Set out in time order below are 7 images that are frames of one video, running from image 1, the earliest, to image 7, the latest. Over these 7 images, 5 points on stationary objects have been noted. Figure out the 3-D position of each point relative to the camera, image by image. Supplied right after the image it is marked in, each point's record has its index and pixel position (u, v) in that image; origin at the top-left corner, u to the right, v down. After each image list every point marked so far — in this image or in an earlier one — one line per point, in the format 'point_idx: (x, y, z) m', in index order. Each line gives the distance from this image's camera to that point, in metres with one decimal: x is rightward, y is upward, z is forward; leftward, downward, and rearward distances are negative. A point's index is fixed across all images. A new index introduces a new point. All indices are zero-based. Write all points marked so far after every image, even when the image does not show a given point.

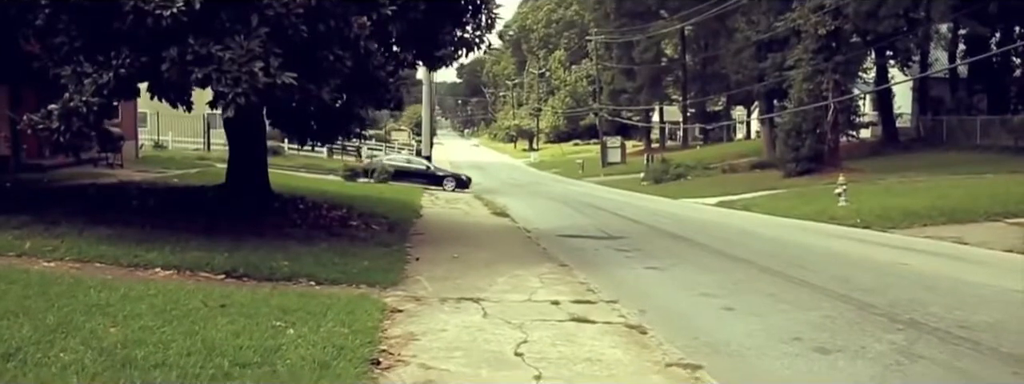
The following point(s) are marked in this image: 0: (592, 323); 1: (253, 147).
0: (+0.8, -1.2, +10.4) m
1: (-4.0, +0.8, +17.4) m
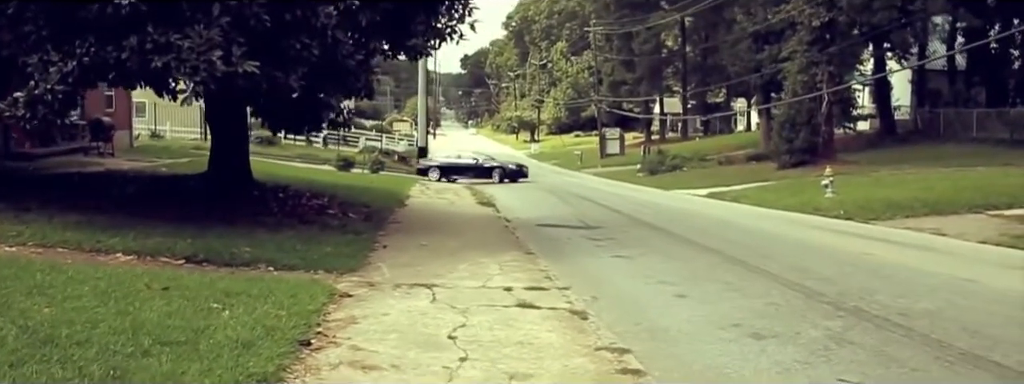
0: (+0.2, -1.1, +10.6) m
1: (-4.4, +1.0, +17.7) m
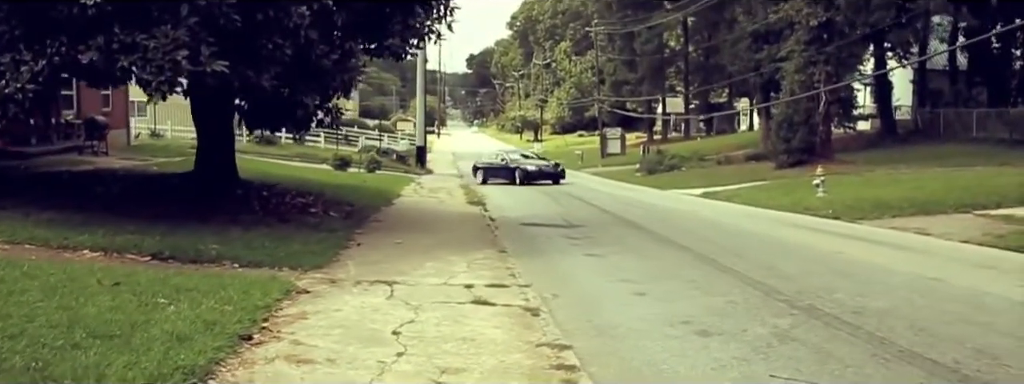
0: (-0.2, -1.1, +10.7) m
1: (-4.8, +1.0, +17.8) m
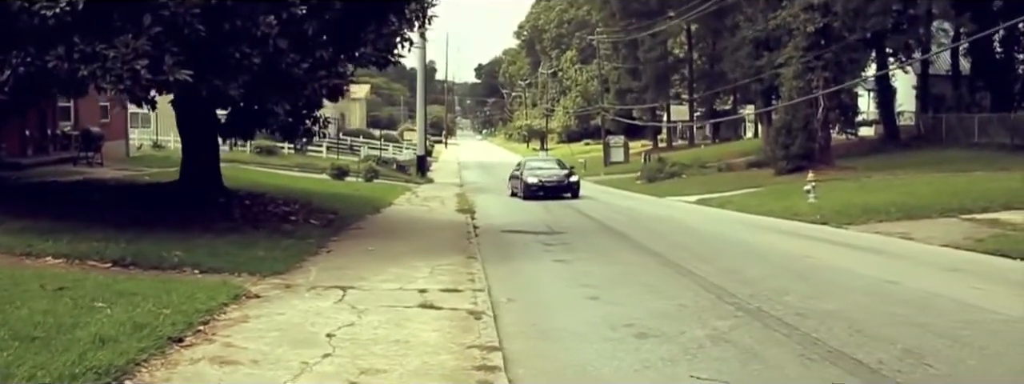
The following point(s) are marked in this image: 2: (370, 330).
0: (-0.7, -1.2, +10.8) m
1: (-5.1, +0.8, +18.1) m
2: (-1.2, -1.2, +9.6) m
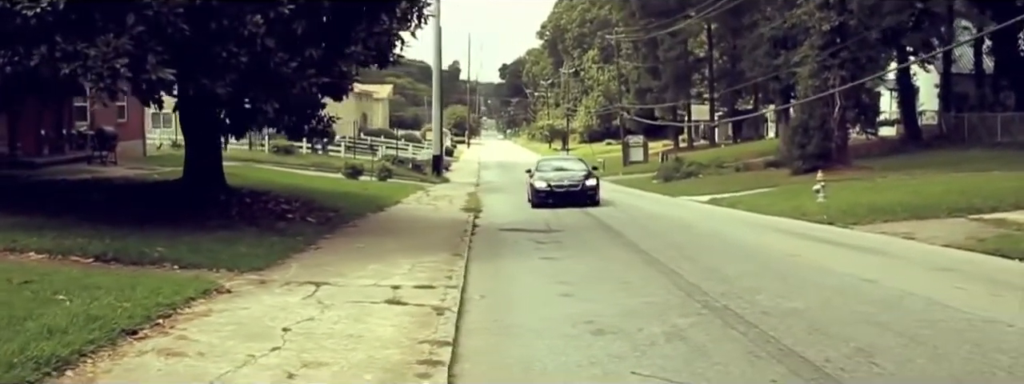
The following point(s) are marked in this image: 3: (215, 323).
0: (-1.1, -1.1, +10.8) m
1: (-5.2, +0.9, +18.3) m
2: (-1.6, -1.2, +9.7) m
3: (-2.6, -1.1, +9.6) m
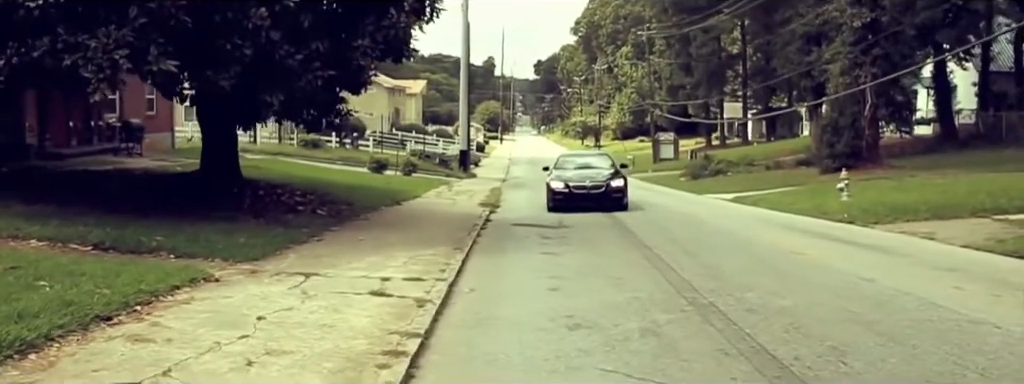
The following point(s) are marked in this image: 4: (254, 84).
0: (-1.3, -1.0, +10.9) m
1: (-5.0, +1.0, +18.5) m
2: (-1.8, -1.1, +9.7) m
3: (-2.8, -1.1, +9.7) m
4: (-3.7, +1.5, +15.5) m
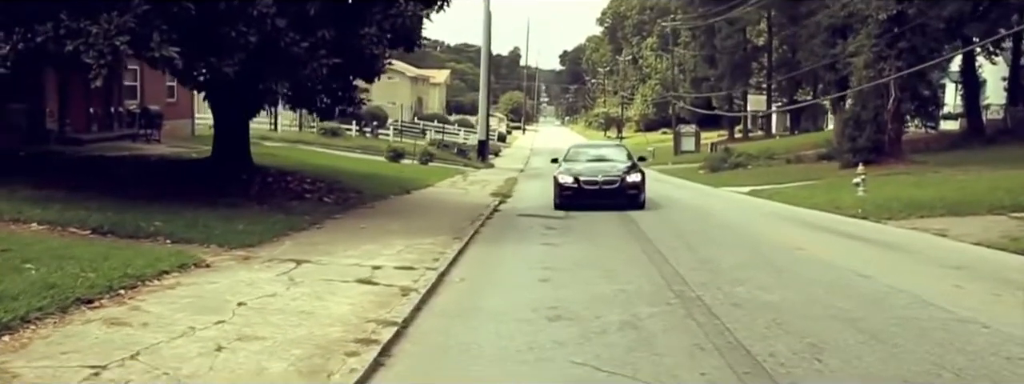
0: (-1.4, -0.9, +10.9) m
1: (-4.9, +1.3, +18.6) m
2: (-2.0, -1.0, +9.8) m
3: (-3.0, -0.9, +9.7) m
4: (-3.6, +1.7, +15.6) m
